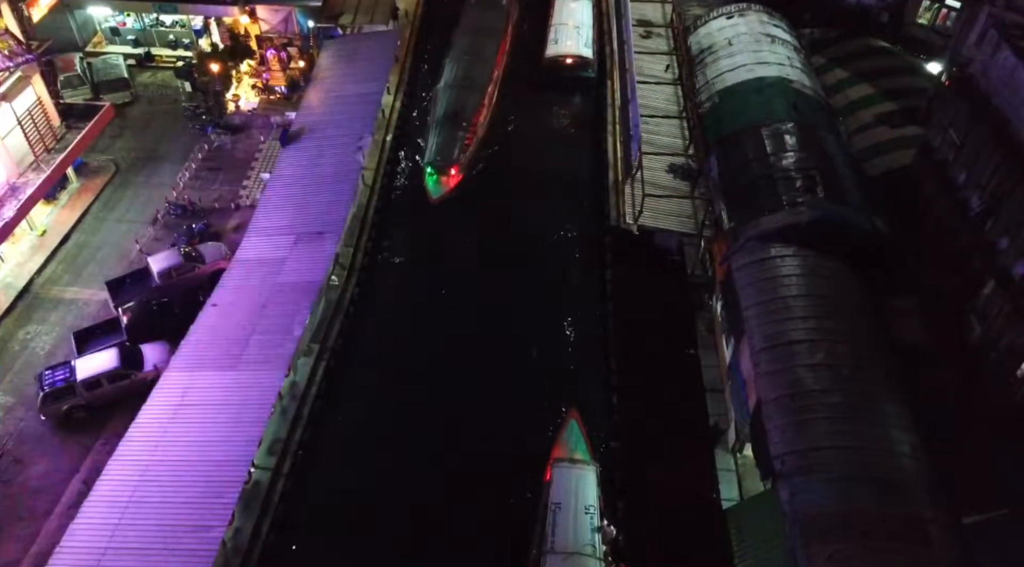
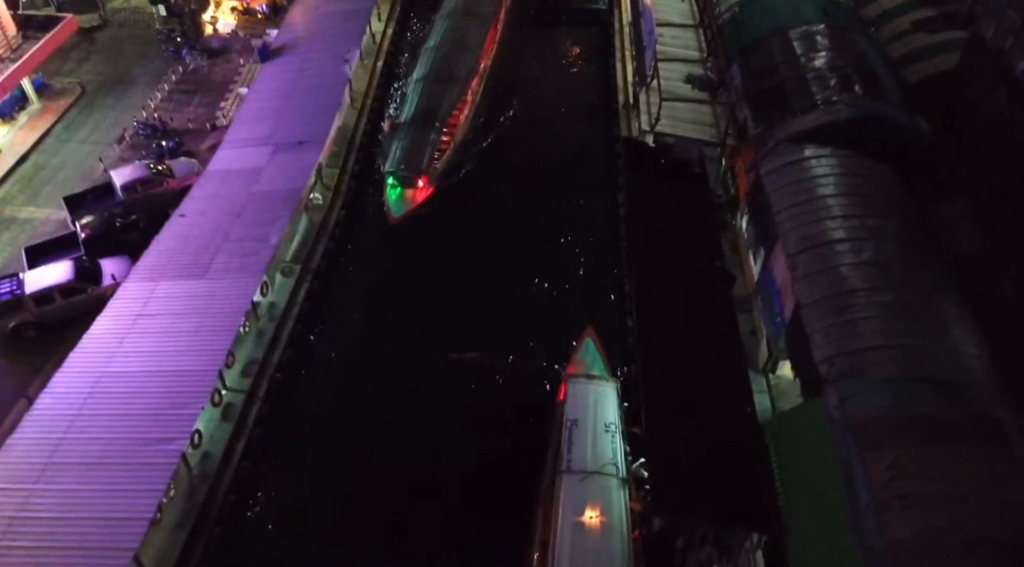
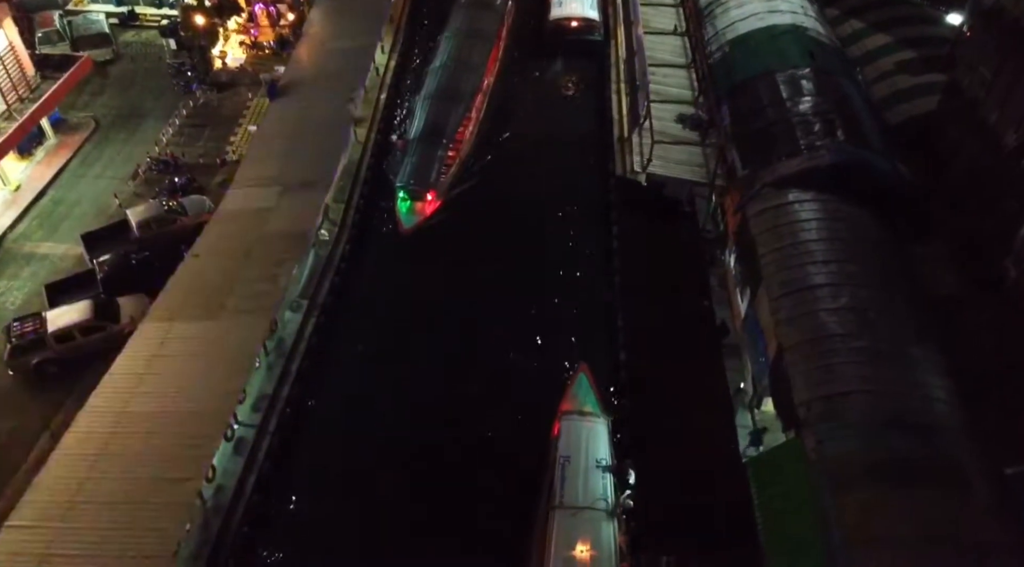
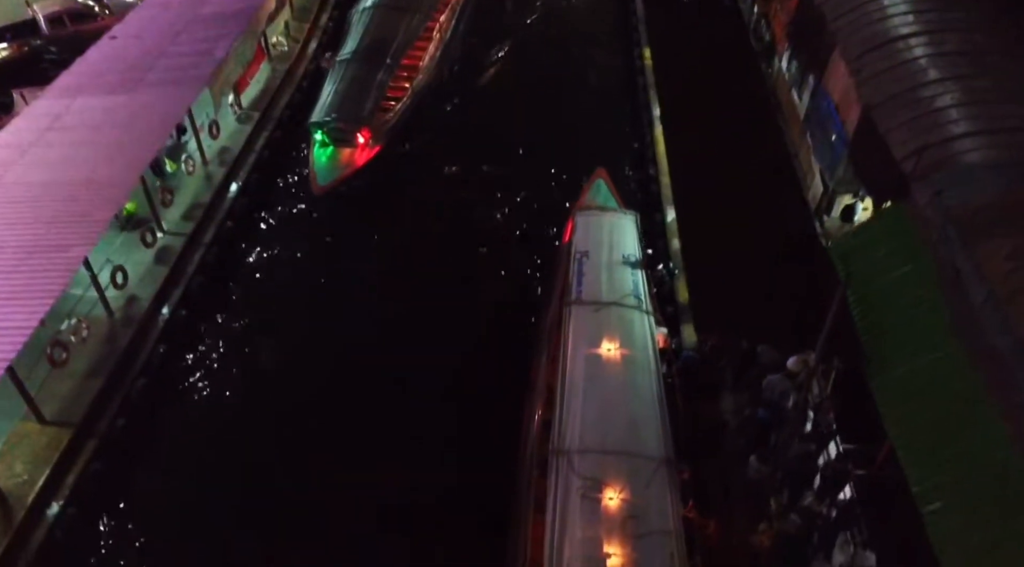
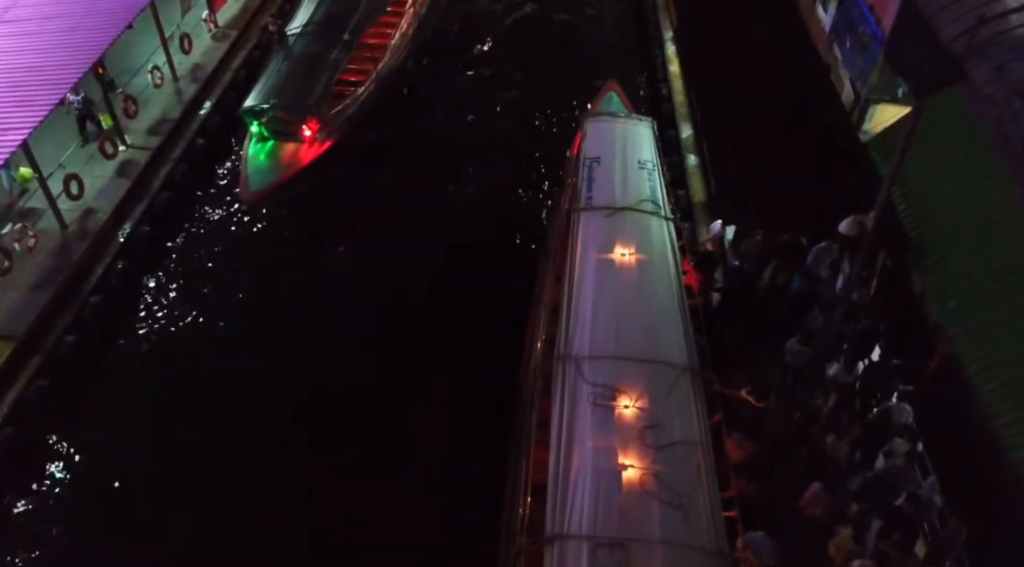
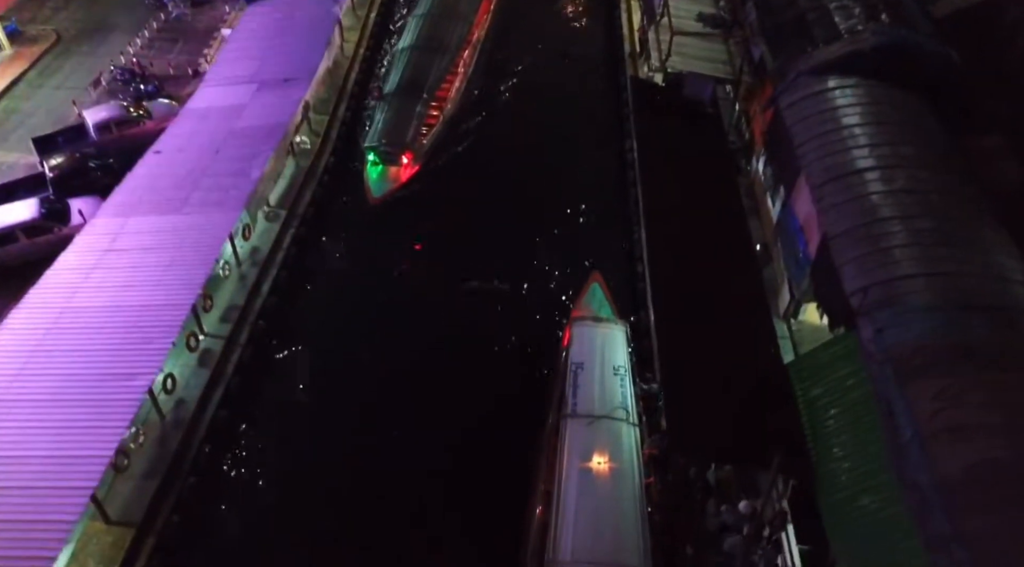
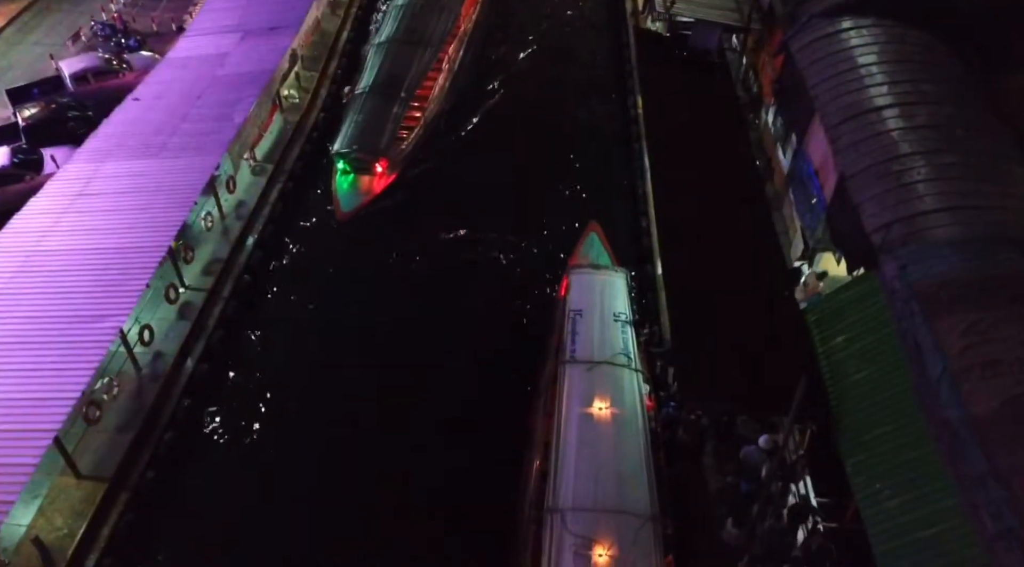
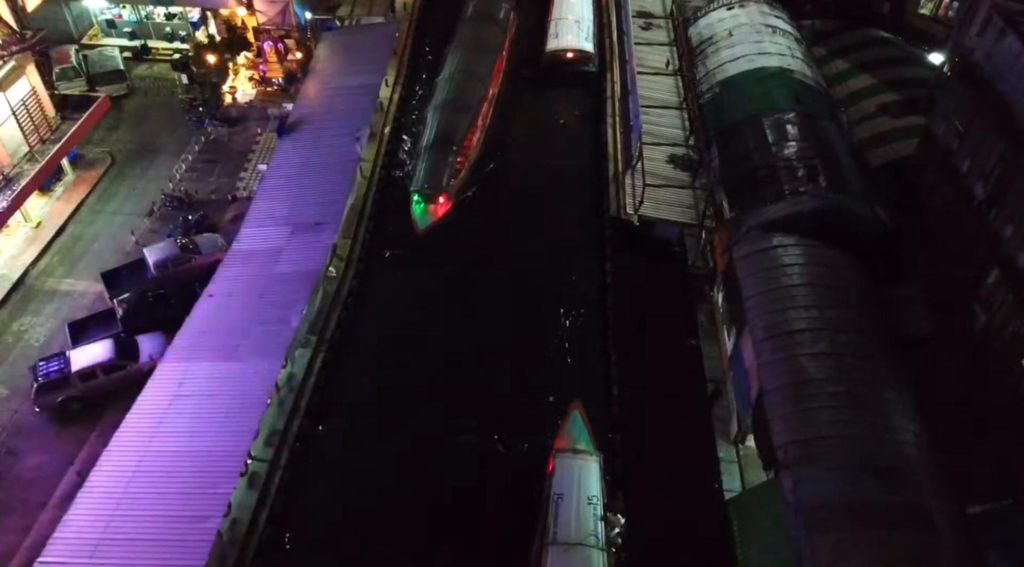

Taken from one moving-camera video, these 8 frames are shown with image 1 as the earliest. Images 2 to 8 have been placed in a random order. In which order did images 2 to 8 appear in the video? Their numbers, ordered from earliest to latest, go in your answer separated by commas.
8, 3, 2, 6, 7, 4, 5
